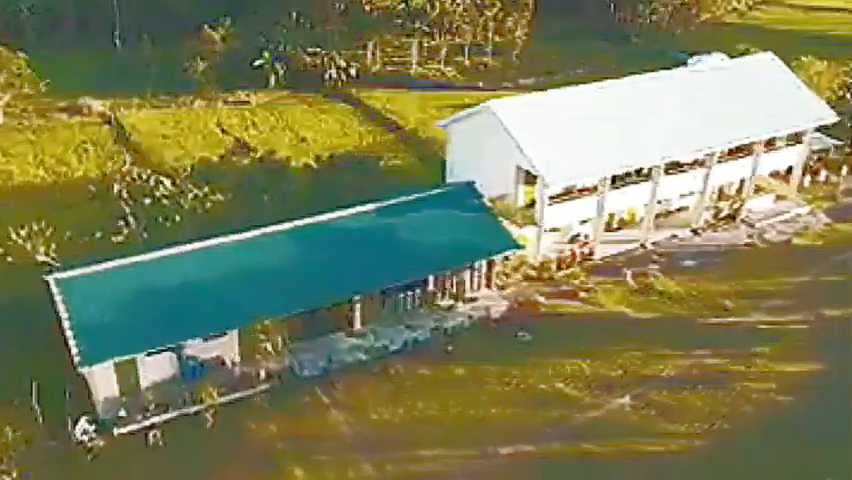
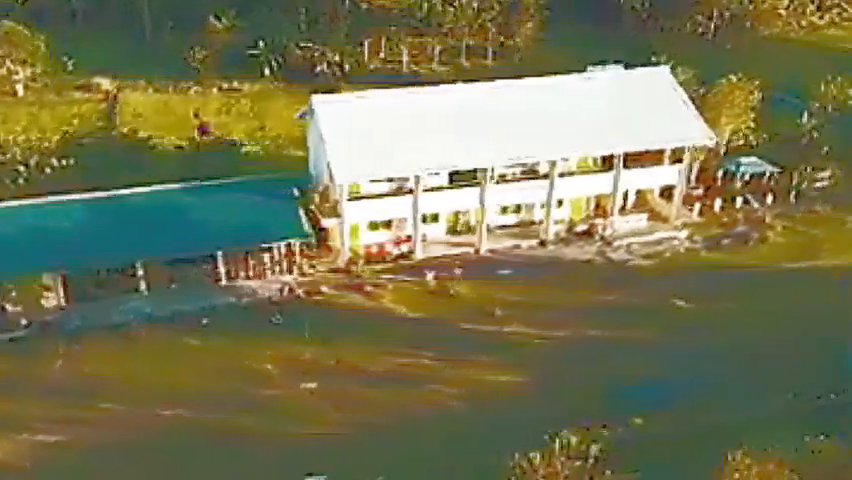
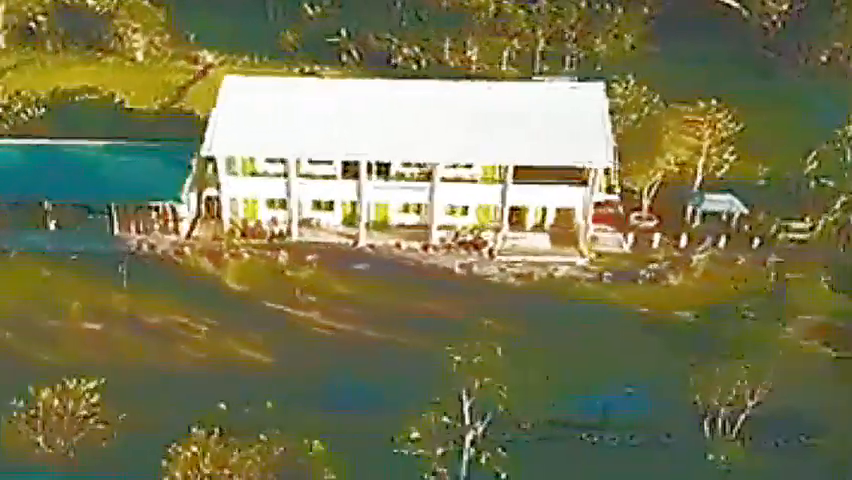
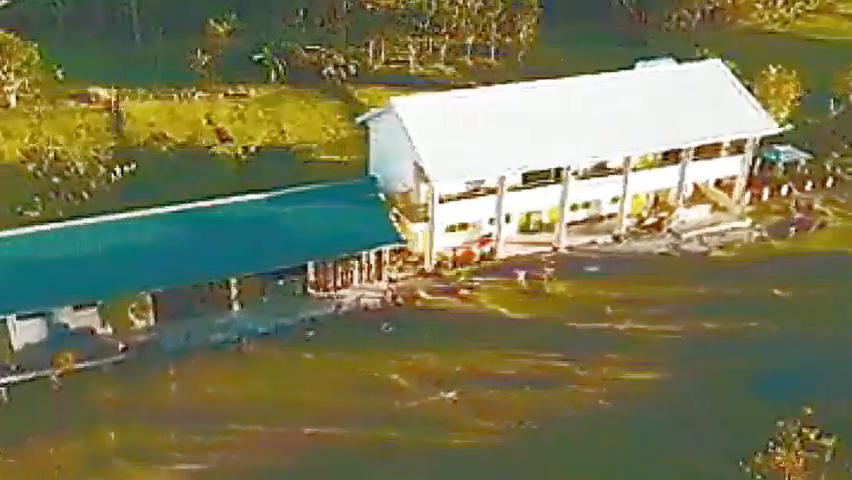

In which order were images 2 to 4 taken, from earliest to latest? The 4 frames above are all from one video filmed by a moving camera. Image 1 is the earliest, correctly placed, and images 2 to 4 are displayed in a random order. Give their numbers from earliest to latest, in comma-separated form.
4, 2, 3
